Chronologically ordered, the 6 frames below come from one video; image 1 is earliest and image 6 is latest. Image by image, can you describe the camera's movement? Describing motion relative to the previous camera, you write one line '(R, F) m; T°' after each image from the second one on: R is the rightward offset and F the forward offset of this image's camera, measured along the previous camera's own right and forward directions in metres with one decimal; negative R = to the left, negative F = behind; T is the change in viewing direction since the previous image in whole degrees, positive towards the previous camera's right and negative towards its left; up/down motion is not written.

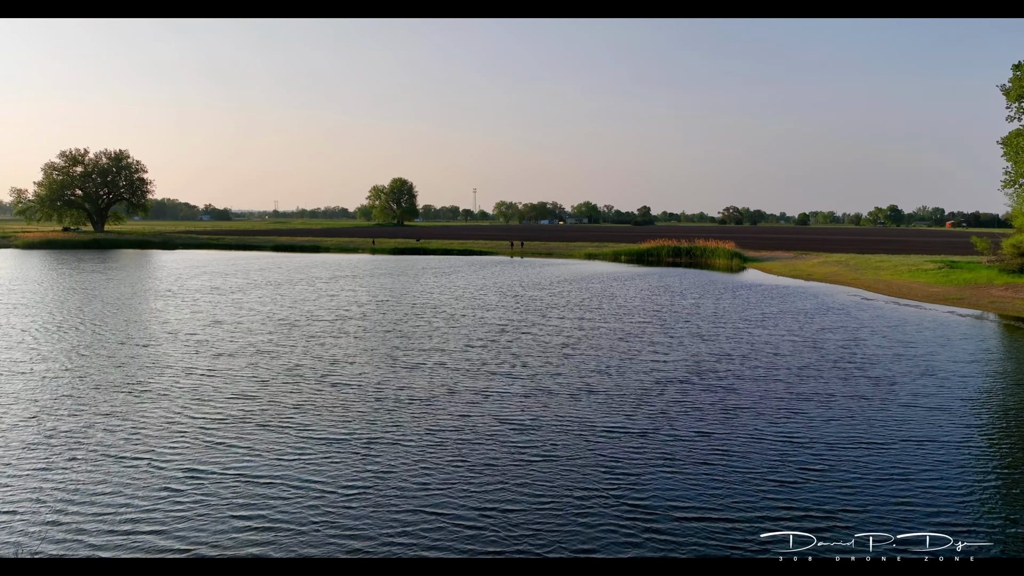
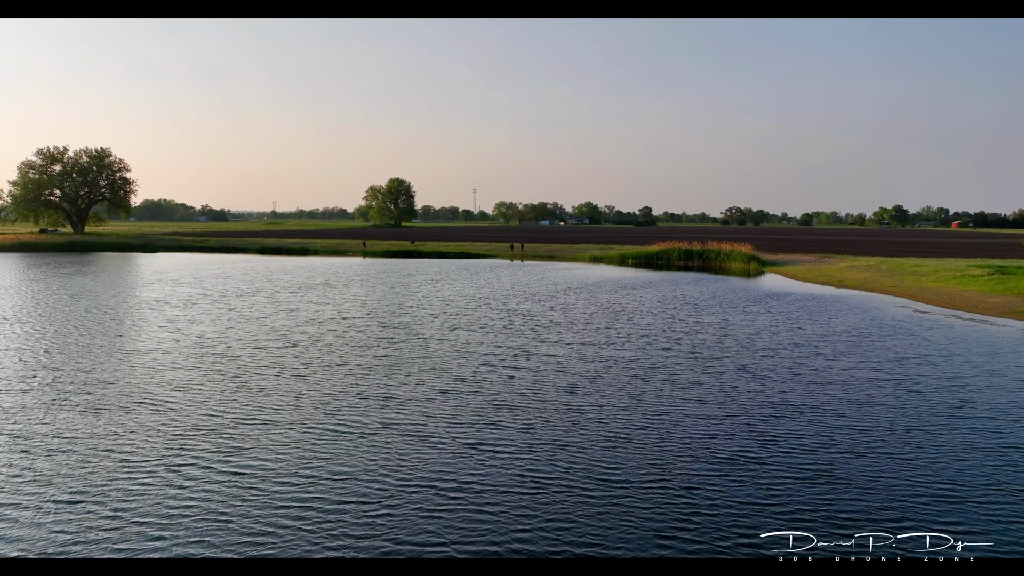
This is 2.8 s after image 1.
(+0.3, +6.9) m; 0°
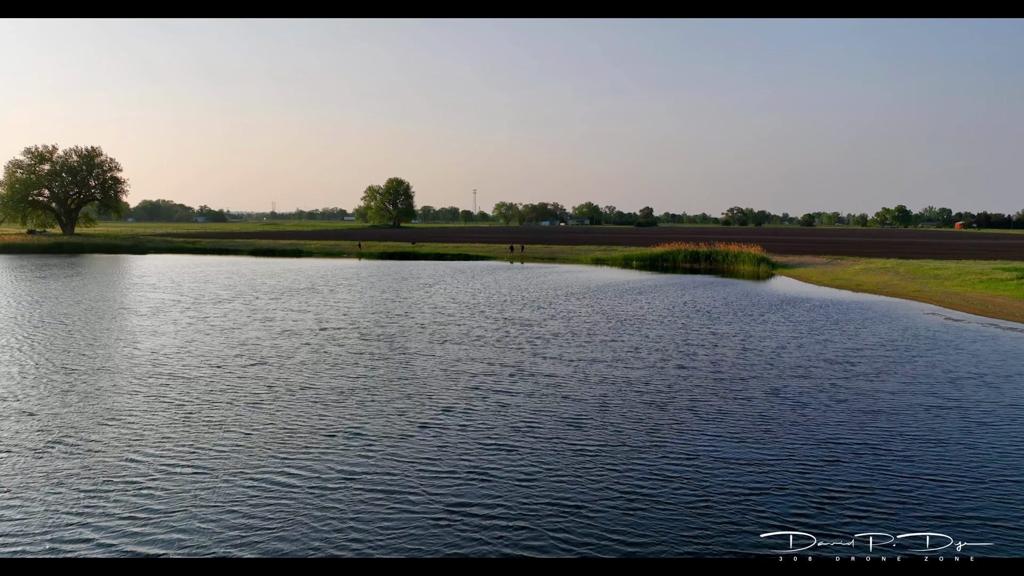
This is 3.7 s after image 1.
(+0.2, +3.3) m; 0°
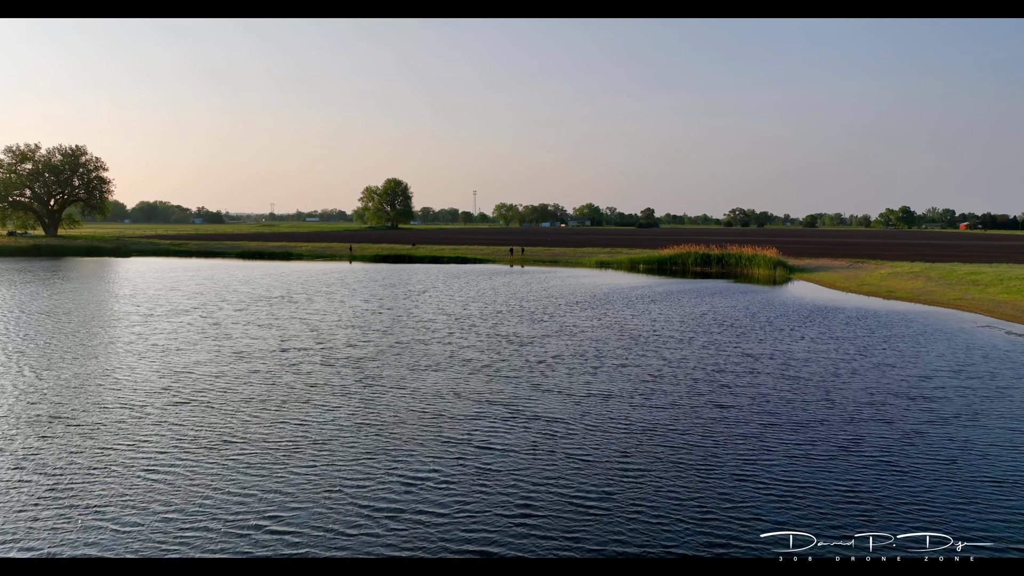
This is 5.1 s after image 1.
(+0.2, +5.1) m; 0°
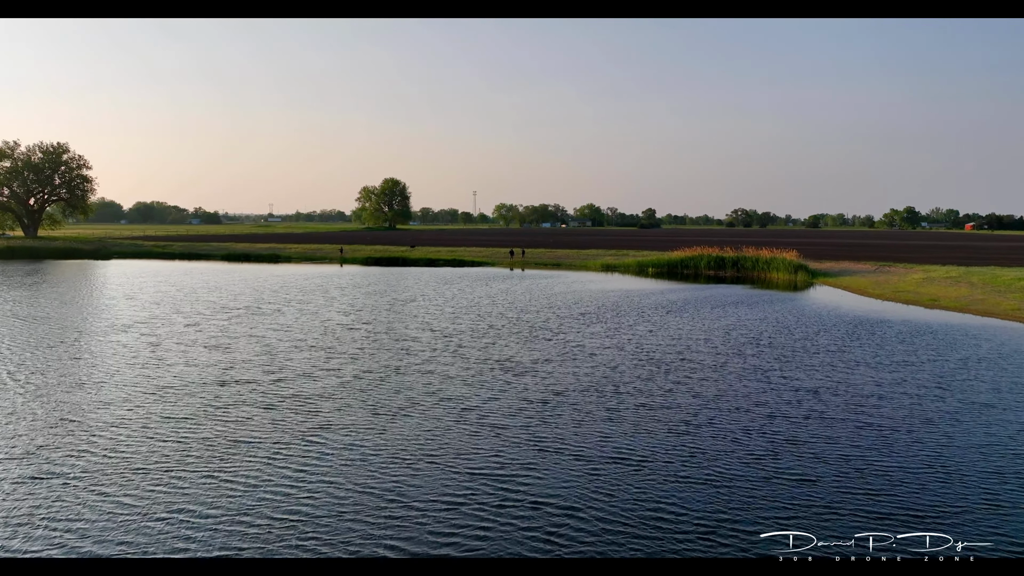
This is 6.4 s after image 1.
(+0.2, +5.6) m; 0°
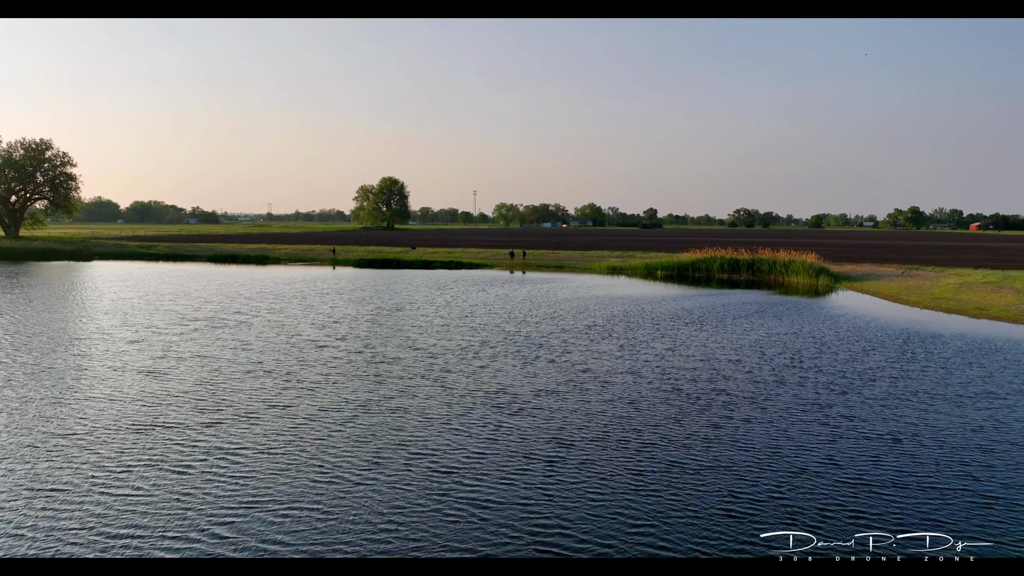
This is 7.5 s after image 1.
(+0.1, +4.9) m; 0°
